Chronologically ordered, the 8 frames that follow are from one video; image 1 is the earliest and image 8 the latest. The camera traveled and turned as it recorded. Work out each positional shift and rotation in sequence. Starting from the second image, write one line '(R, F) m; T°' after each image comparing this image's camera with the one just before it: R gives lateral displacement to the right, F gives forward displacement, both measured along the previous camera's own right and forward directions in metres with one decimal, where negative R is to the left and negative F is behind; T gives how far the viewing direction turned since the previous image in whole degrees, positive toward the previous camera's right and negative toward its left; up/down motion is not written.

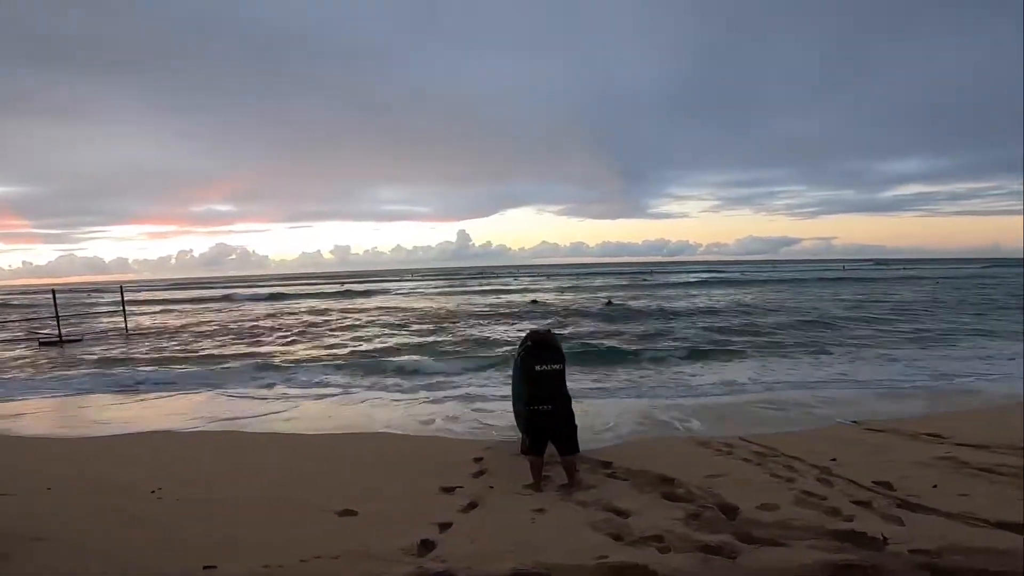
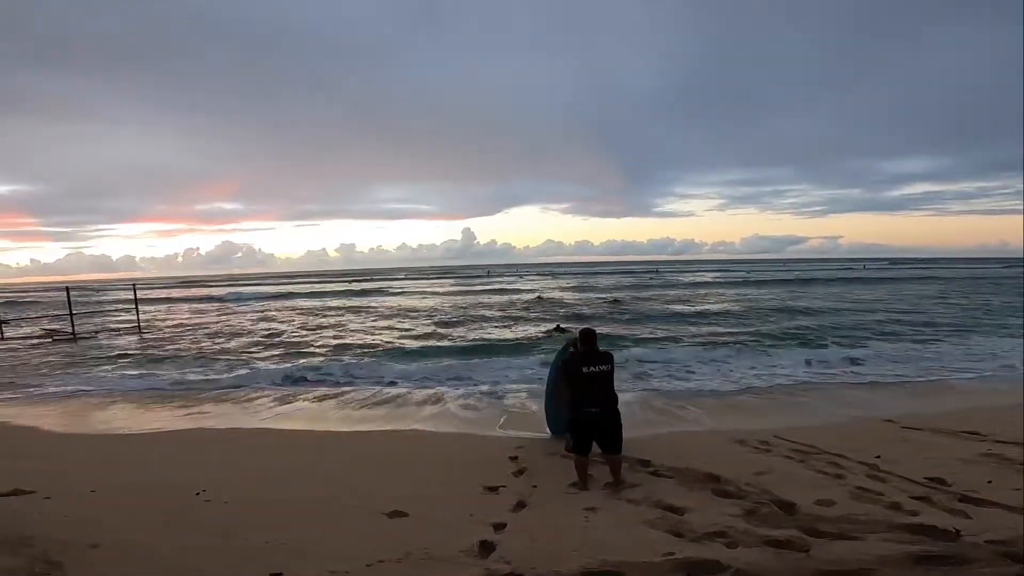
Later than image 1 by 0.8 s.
(-0.3, 0.0) m; 0°
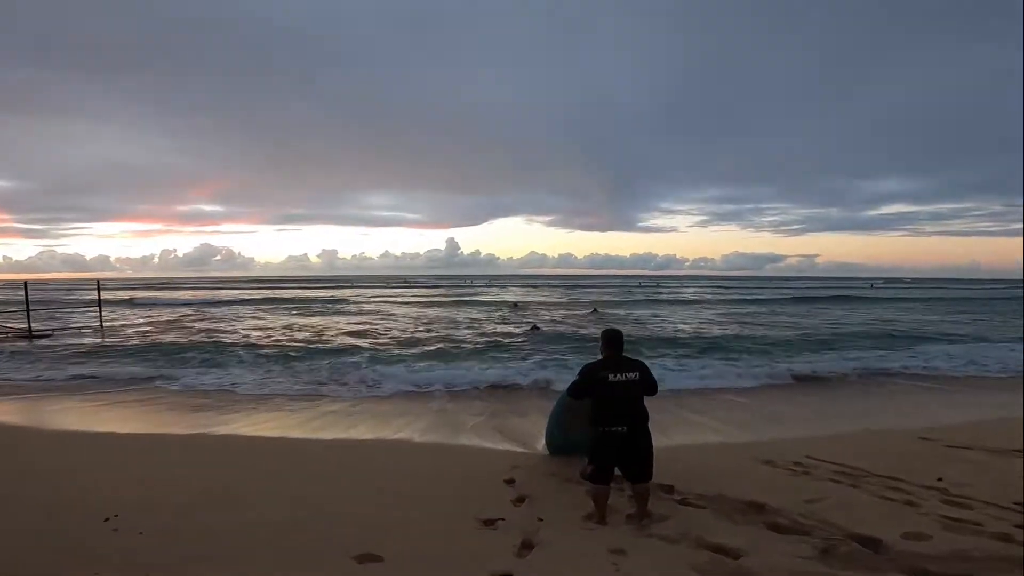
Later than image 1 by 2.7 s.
(-0.2, +0.8) m; +2°
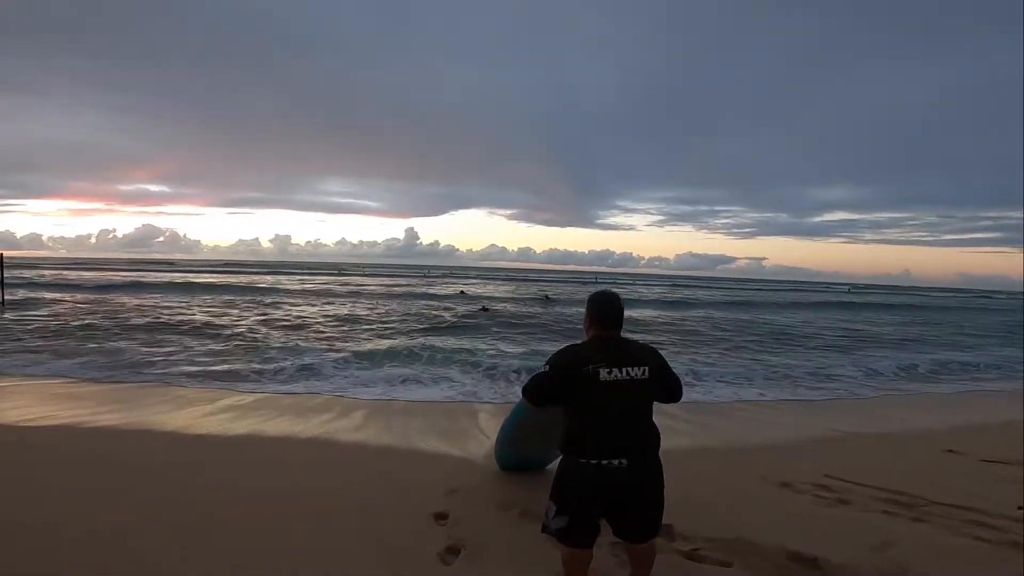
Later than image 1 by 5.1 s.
(+0.1, +1.4) m; +4°
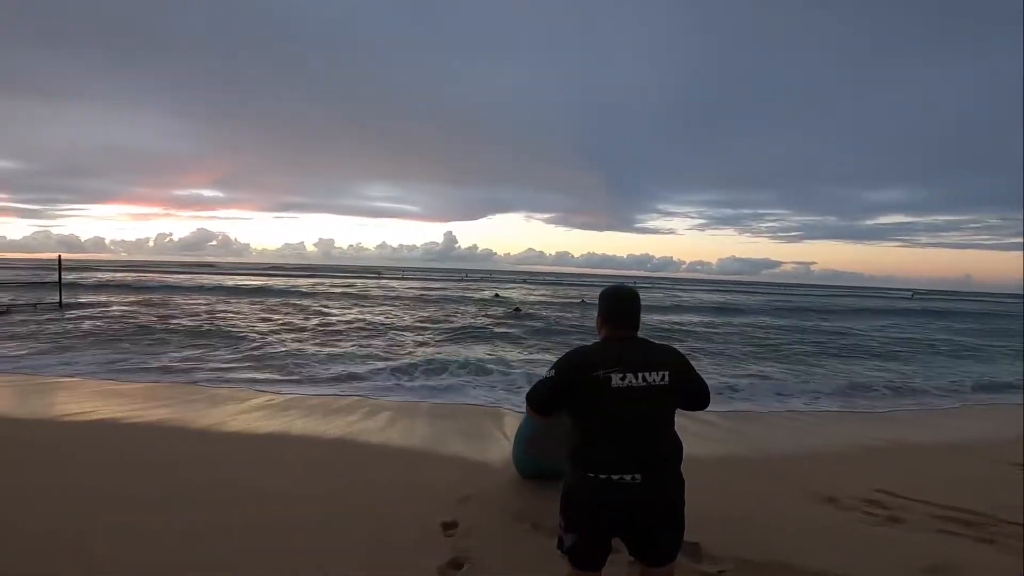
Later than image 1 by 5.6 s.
(+0.1, +0.2) m; -4°
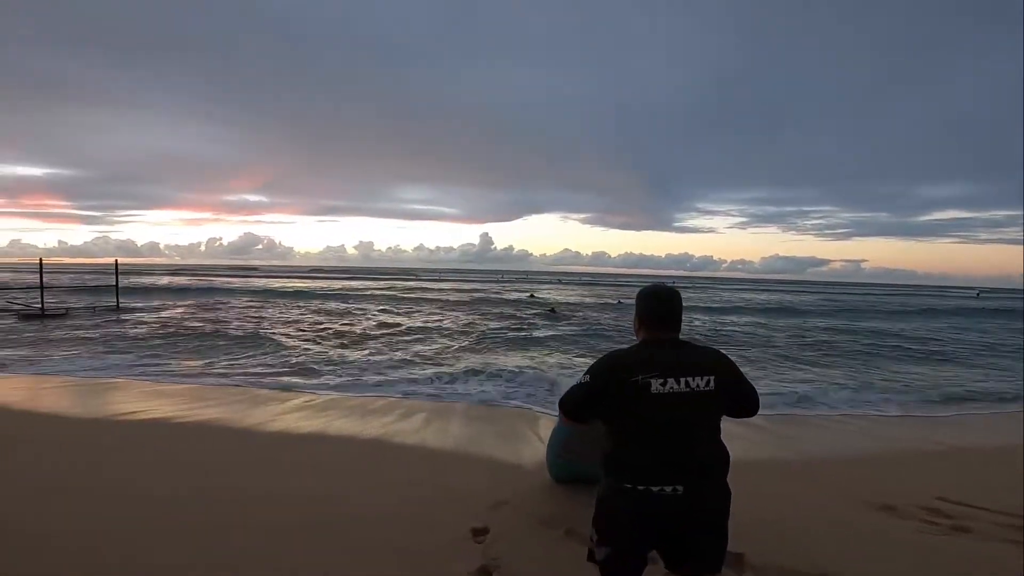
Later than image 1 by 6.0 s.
(0.0, +0.1) m; -4°
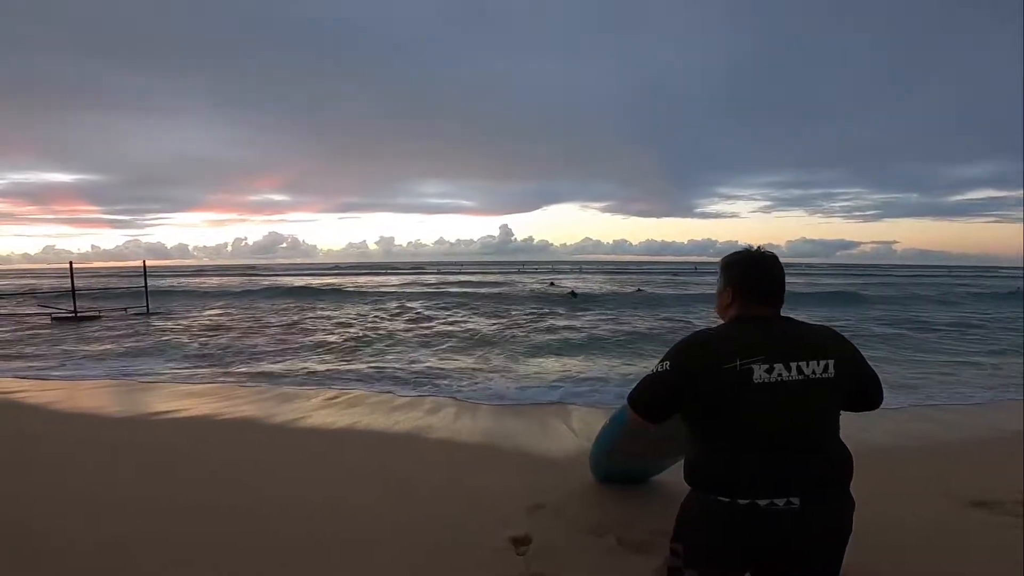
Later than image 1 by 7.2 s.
(-0.1, +0.3) m; -2°
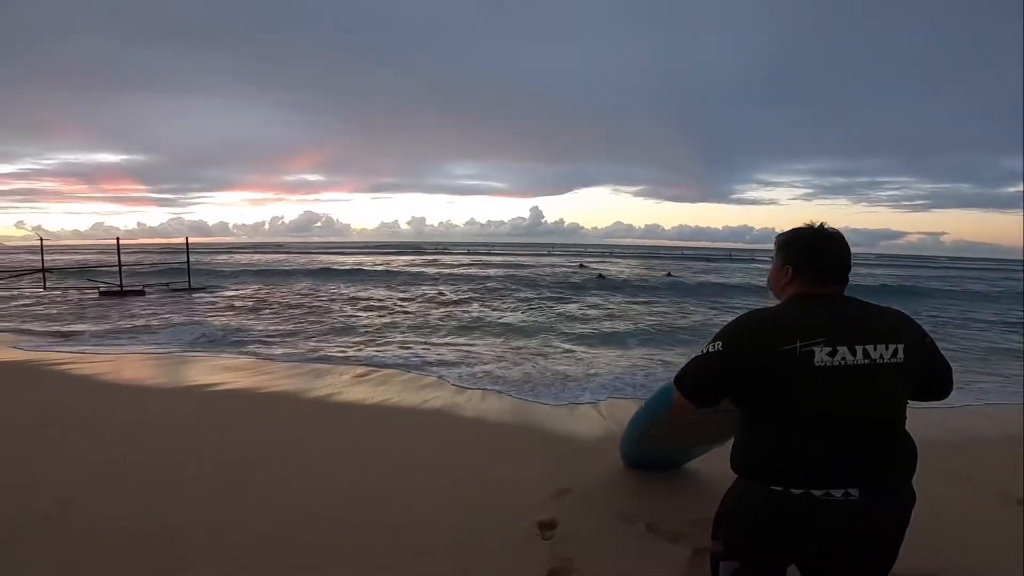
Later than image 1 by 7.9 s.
(0.0, 0.0) m; -3°
